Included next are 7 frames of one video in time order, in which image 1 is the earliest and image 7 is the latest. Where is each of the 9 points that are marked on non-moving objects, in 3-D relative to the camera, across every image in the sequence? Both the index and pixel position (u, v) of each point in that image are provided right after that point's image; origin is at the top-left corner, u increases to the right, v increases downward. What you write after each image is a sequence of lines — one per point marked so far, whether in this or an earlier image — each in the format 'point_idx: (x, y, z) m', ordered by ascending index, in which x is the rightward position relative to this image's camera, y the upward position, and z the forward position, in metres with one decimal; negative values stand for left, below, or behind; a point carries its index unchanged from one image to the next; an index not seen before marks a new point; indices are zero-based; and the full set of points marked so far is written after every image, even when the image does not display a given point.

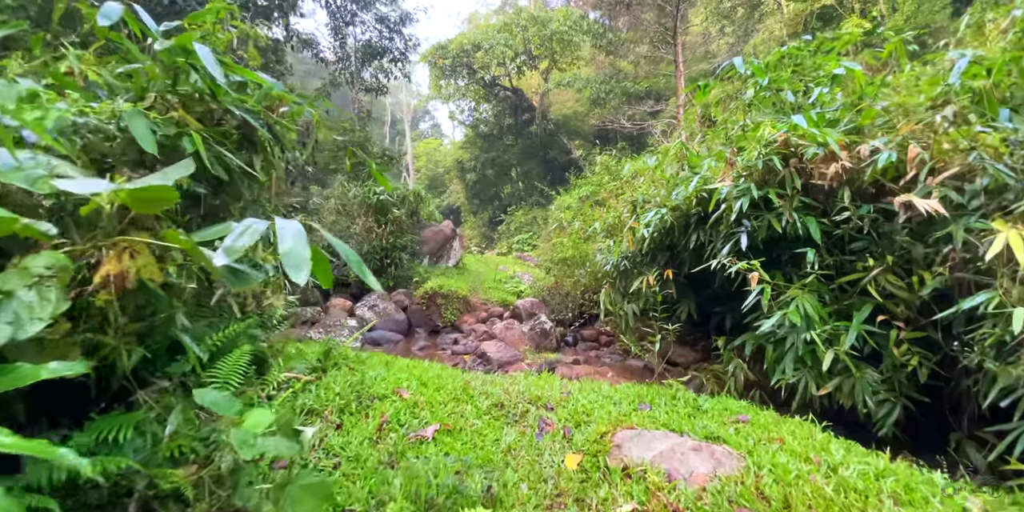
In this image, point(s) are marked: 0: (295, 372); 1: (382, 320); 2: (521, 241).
0: (-1.2, -0.7, +2.6) m
1: (-1.8, -0.9, +6.5) m
2: (+0.3, +0.5, +15.0) m
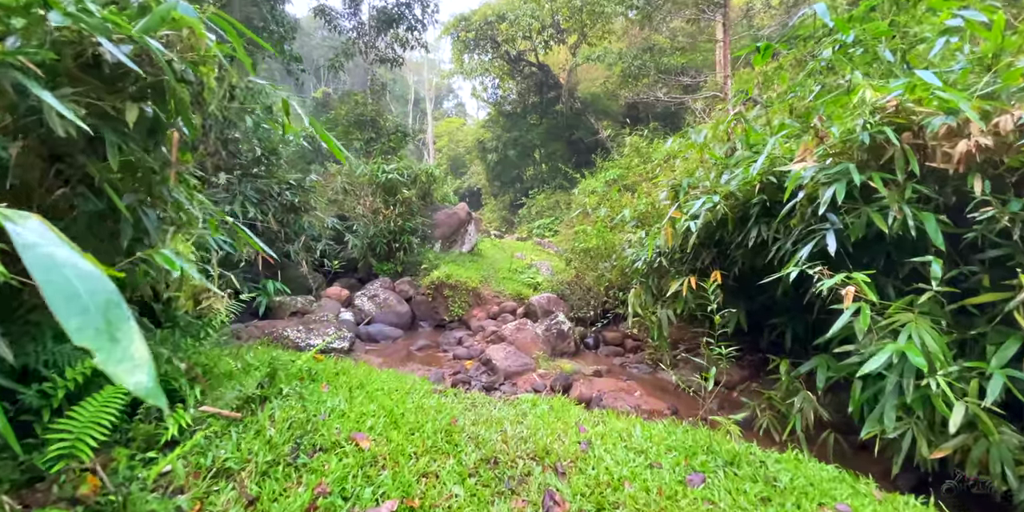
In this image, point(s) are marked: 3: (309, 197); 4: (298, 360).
0: (-1.2, -0.6, +2.0) m
1: (-1.6, -0.7, +5.8) m
2: (+0.9, +0.9, +14.2) m
3: (-2.8, +0.8, +6.4) m
4: (-1.3, -0.7, +2.8) m
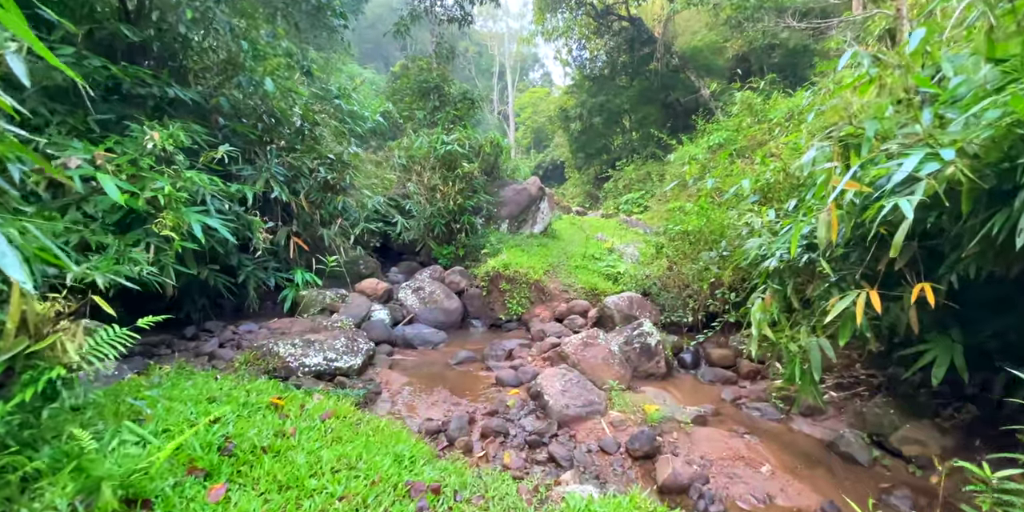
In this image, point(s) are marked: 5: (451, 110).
0: (-1.3, -0.7, +1.0) m
1: (-0.9, -0.6, +4.9) m
2: (+3.2, +1.5, +12.5) m
3: (-1.9, +1.0, +5.6) m
4: (-1.2, -0.7, +1.9) m
5: (-1.2, +2.8, +8.8) m
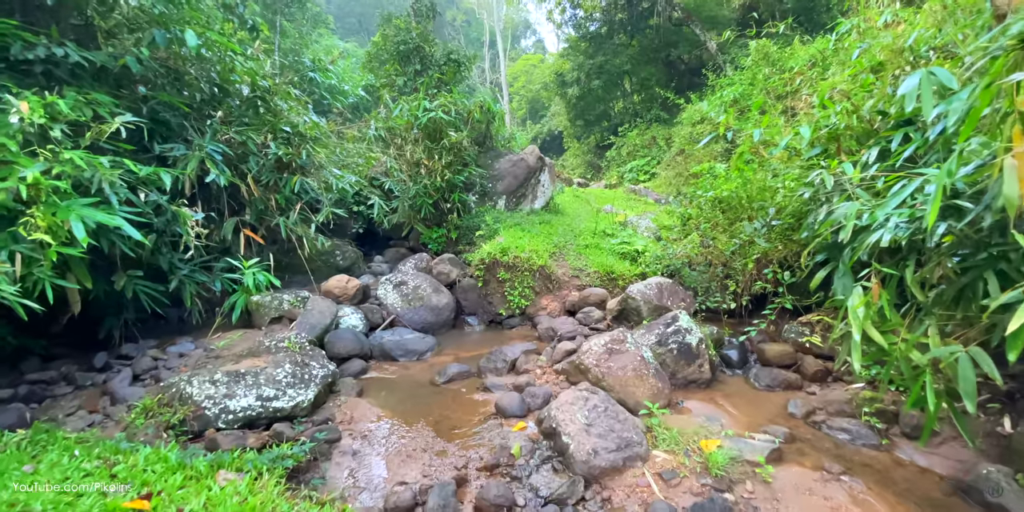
0: (-1.2, -0.8, +0.2) m
1: (-0.9, -0.4, +4.0) m
2: (+3.1, +2.2, +11.6) m
3: (-2.0, +1.1, +4.7) m
4: (-1.2, -0.7, +1.1) m
5: (-1.3, +3.1, +7.8) m
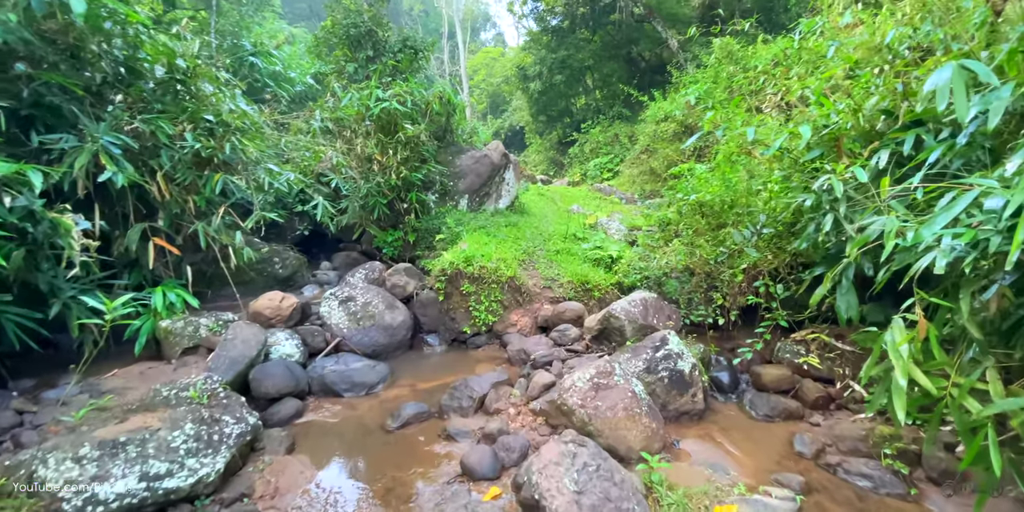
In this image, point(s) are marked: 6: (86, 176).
0: (-1.2, -0.9, -0.4) m
1: (-1.2, -0.5, +3.5) m
2: (+2.2, +2.2, +11.3) m
3: (-2.3, +1.0, +4.0) m
4: (-1.2, -0.9, +0.5) m
5: (-1.9, +3.0, +7.1) m
6: (-2.9, +0.6, +3.1) m
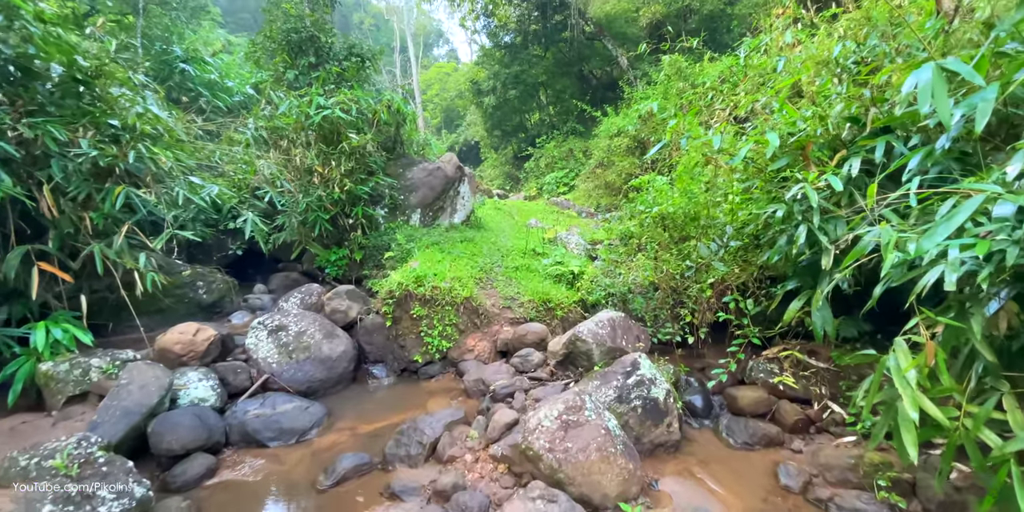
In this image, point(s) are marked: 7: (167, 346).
0: (-1.1, -1.0, -0.8) m
1: (-1.5, -0.7, +3.0) m
2: (+1.1, +1.8, +11.2) m
3: (-2.7, +0.8, +3.5) m
4: (-1.2, -0.9, +0.1) m
5: (-2.6, +2.7, +6.7) m
6: (-3.2, +0.4, +2.6) m
7: (-2.1, -0.5, +2.8) m
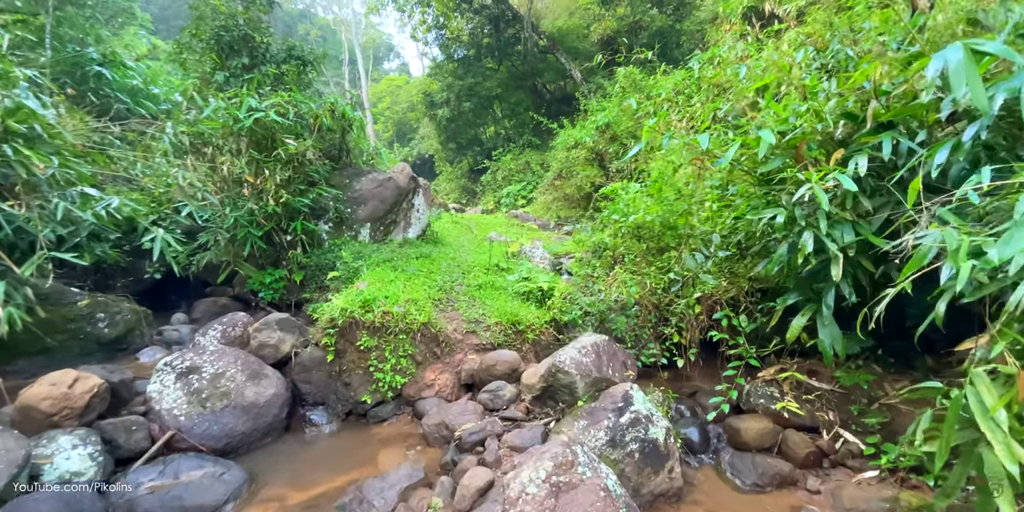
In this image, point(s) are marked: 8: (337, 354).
0: (-0.9, -1.0, -1.4) m
1: (-1.6, -0.8, +2.4) m
2: (+0.1, +1.5, +10.9) m
3: (-2.9, +0.6, +2.8) m
4: (-1.1, -0.9, -0.5) m
5: (-3.2, +2.4, +6.1) m
6: (-3.3, +0.2, +1.8) m
7: (-2.3, -0.7, +2.2) m
8: (-1.1, -0.6, +3.0) m
